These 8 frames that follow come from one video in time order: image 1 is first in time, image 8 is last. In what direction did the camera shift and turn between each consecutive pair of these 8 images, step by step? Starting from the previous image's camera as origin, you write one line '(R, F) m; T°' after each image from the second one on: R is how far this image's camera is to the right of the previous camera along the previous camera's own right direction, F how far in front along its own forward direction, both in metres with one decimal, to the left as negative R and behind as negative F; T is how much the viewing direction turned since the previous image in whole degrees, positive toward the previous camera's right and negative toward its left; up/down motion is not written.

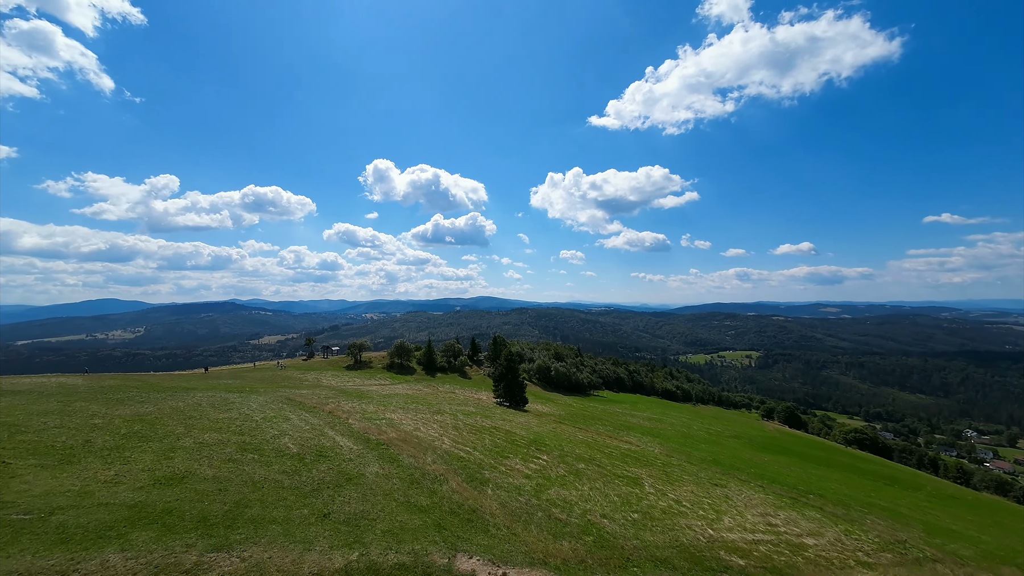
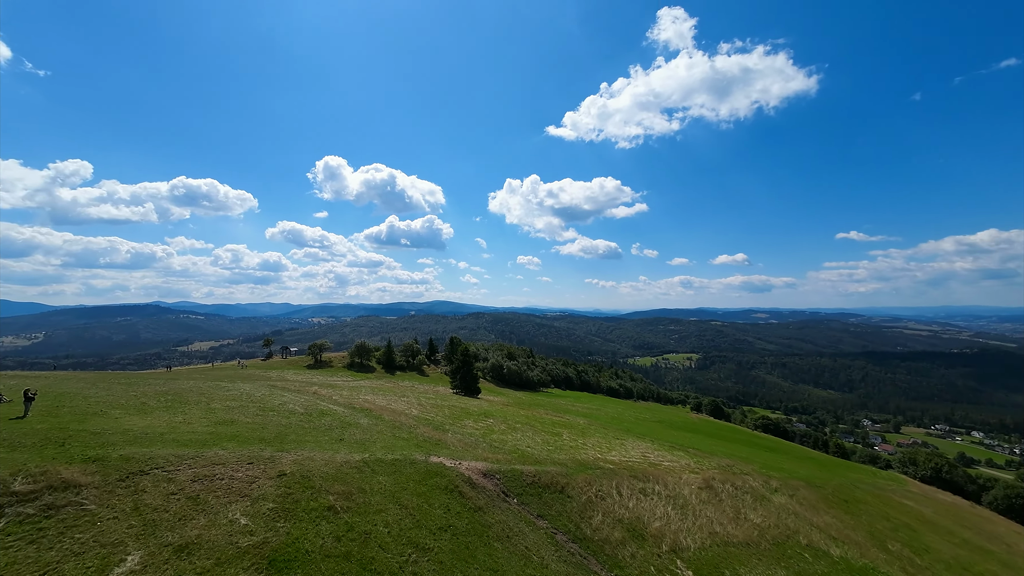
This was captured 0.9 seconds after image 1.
(+0.2, -10.9) m; +7°
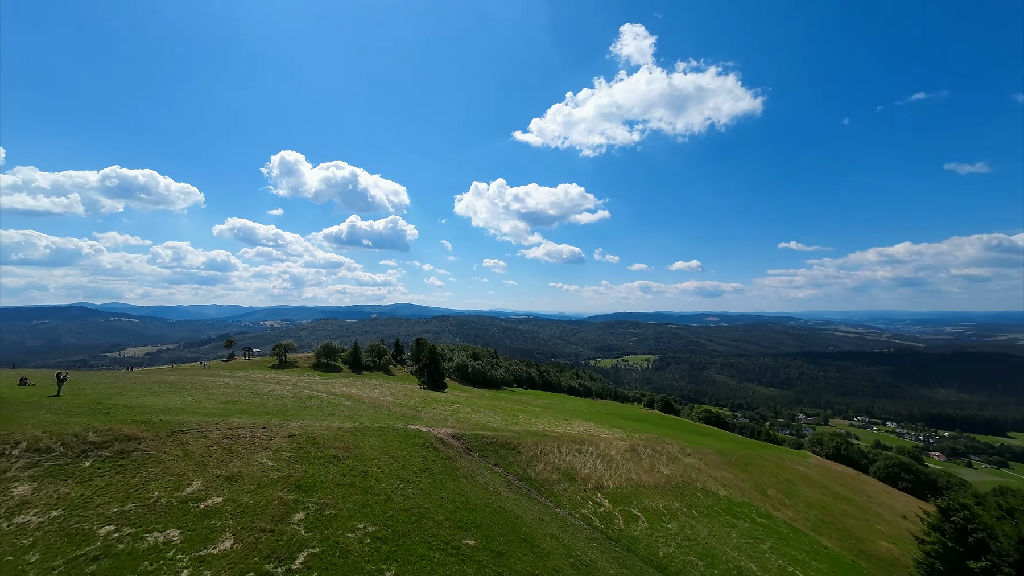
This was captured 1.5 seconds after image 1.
(+0.1, -7.2) m; +5°
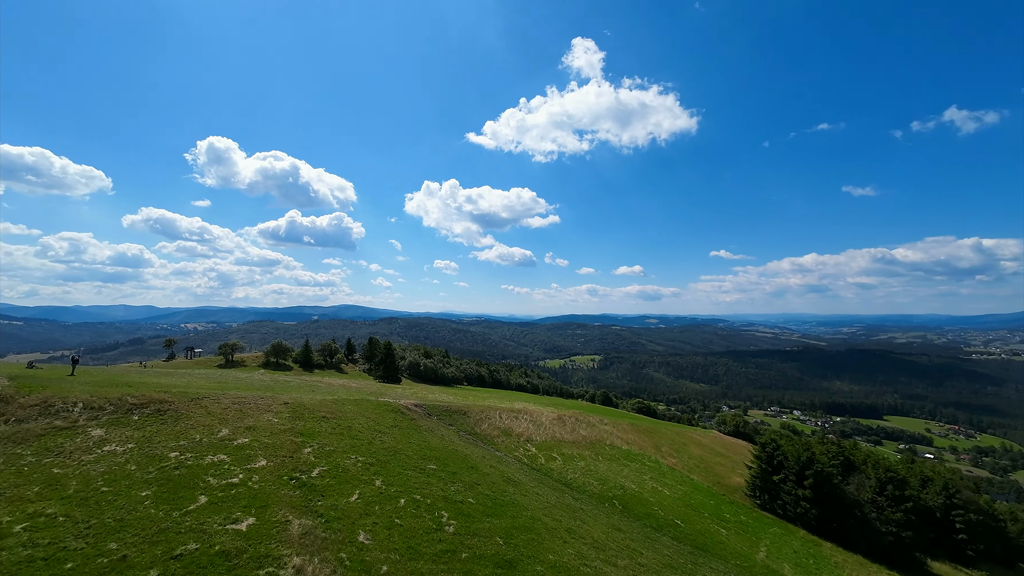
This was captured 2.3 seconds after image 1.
(-0.1, -9.4) m; +7°
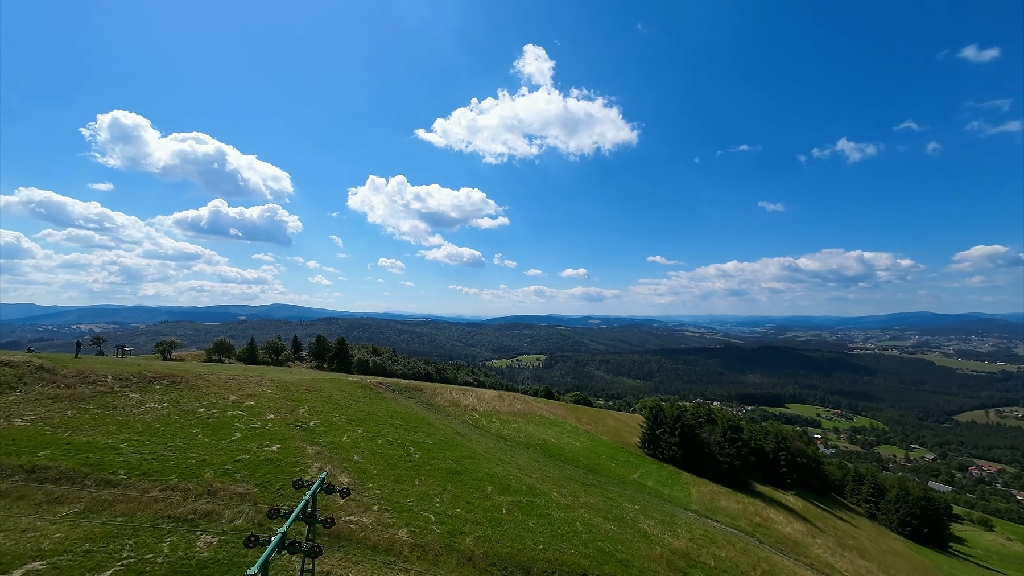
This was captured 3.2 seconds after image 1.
(-0.2, -10.6) m; +8°
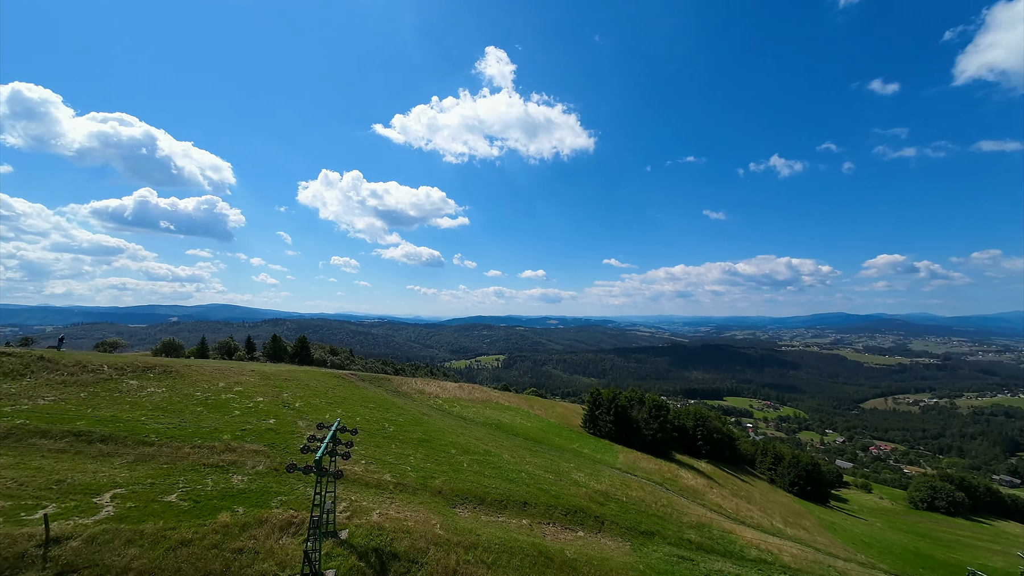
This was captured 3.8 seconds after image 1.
(-0.1, -7.3) m; +6°
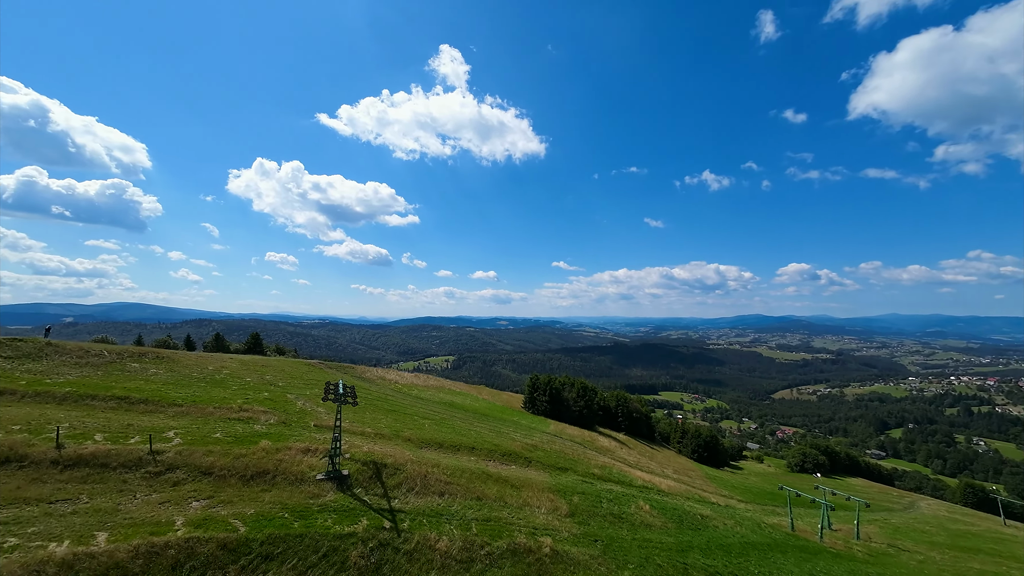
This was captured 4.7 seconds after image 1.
(-0.3, -10.5) m; +8°
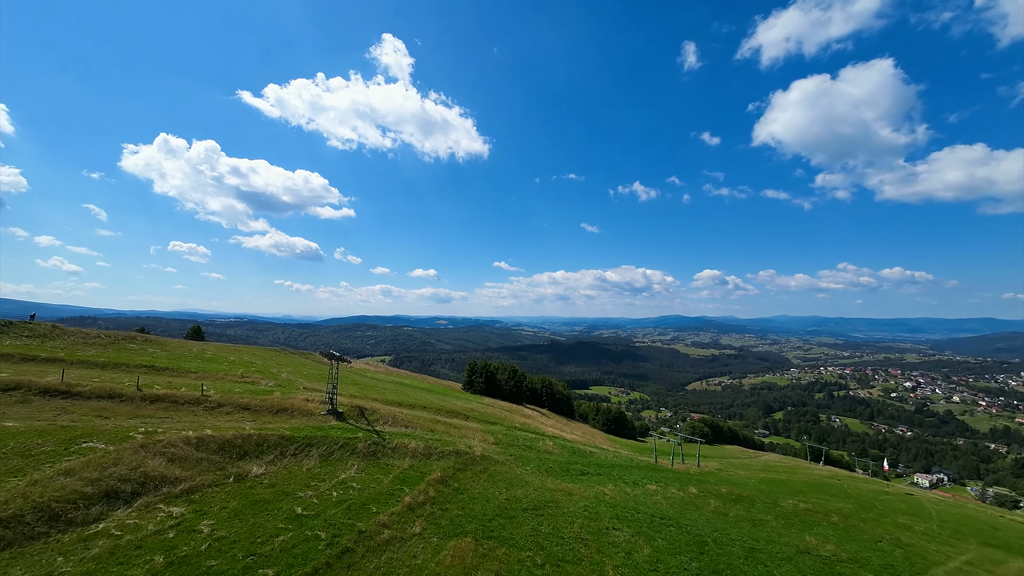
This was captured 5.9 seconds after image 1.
(-0.6, -14.0) m; +9°
